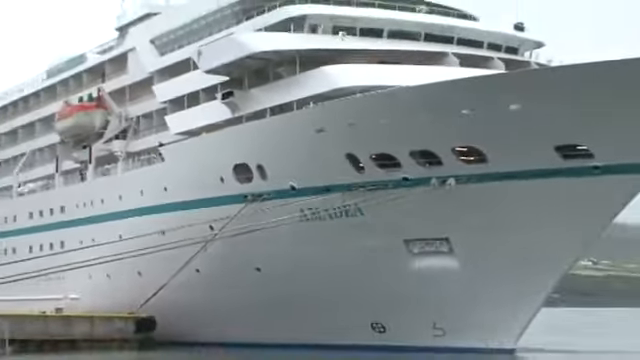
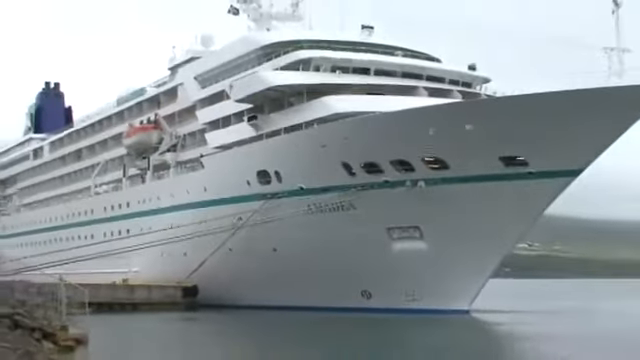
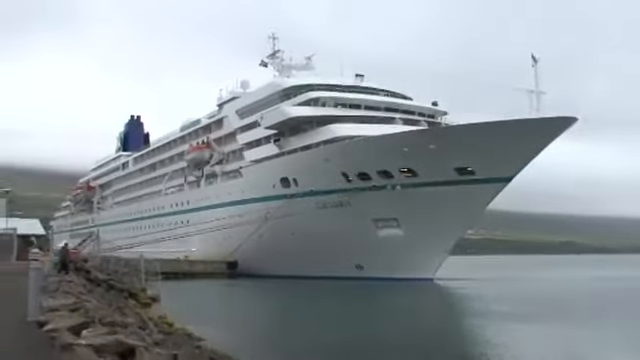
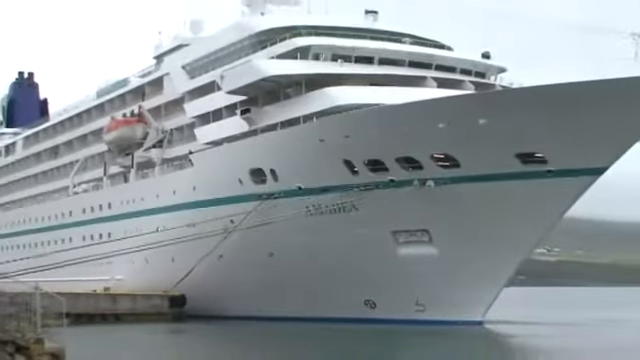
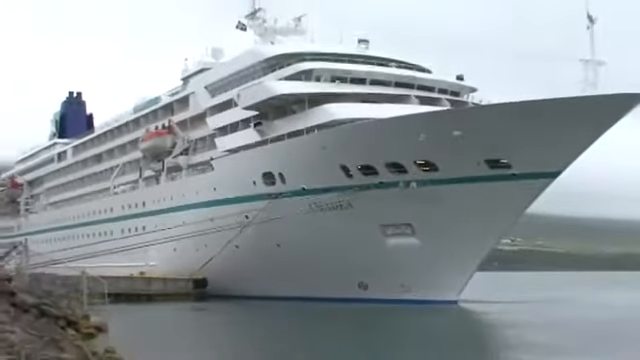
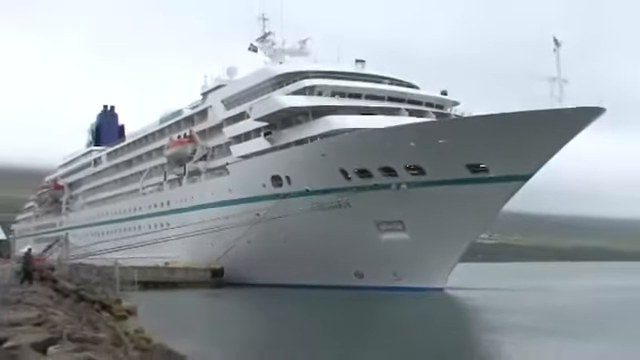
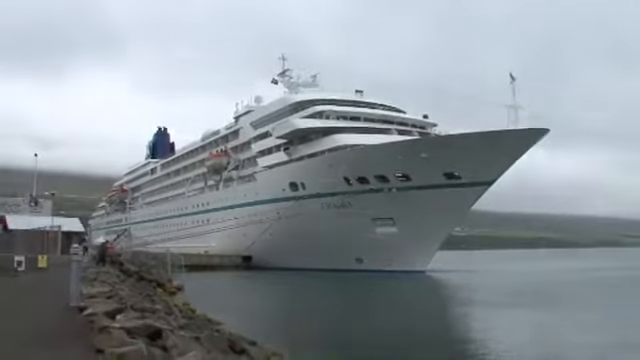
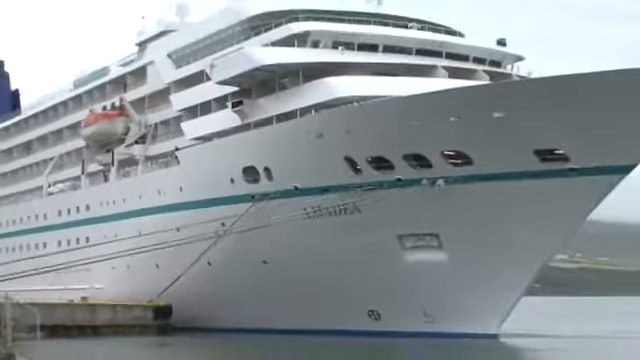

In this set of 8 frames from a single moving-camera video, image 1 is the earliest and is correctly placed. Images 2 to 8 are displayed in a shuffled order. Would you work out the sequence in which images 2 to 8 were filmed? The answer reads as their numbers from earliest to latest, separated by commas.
8, 4, 2, 5, 6, 3, 7
